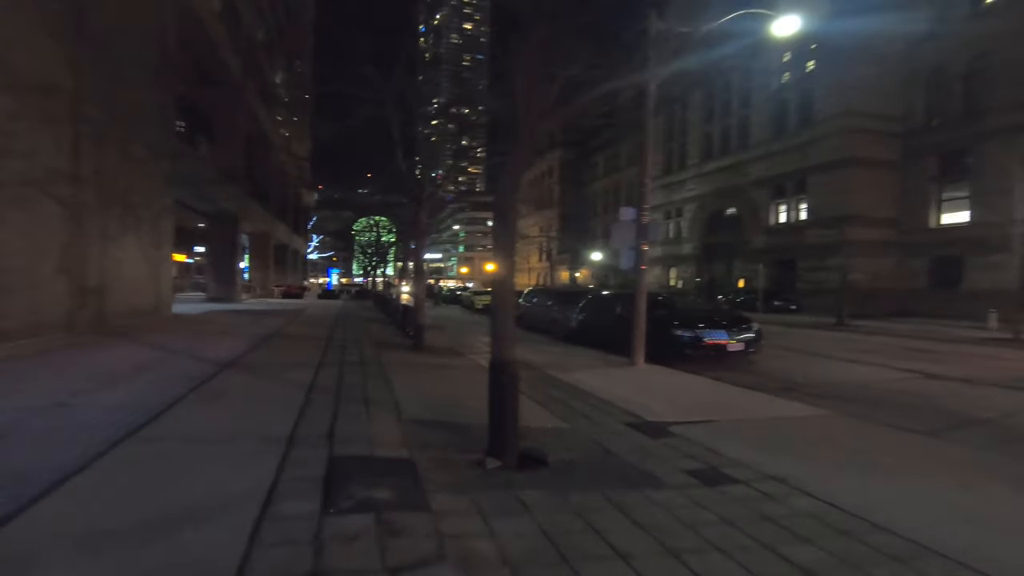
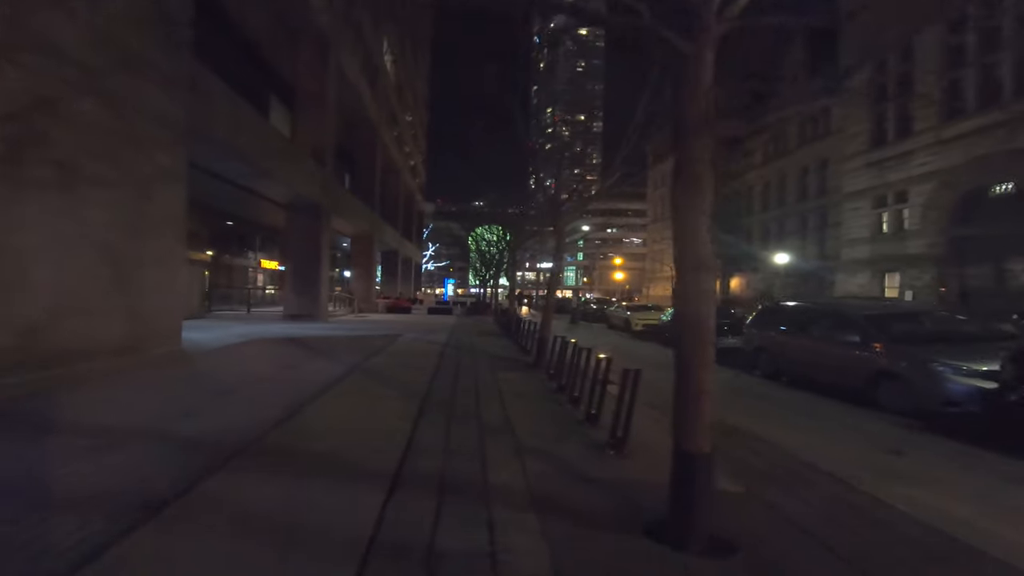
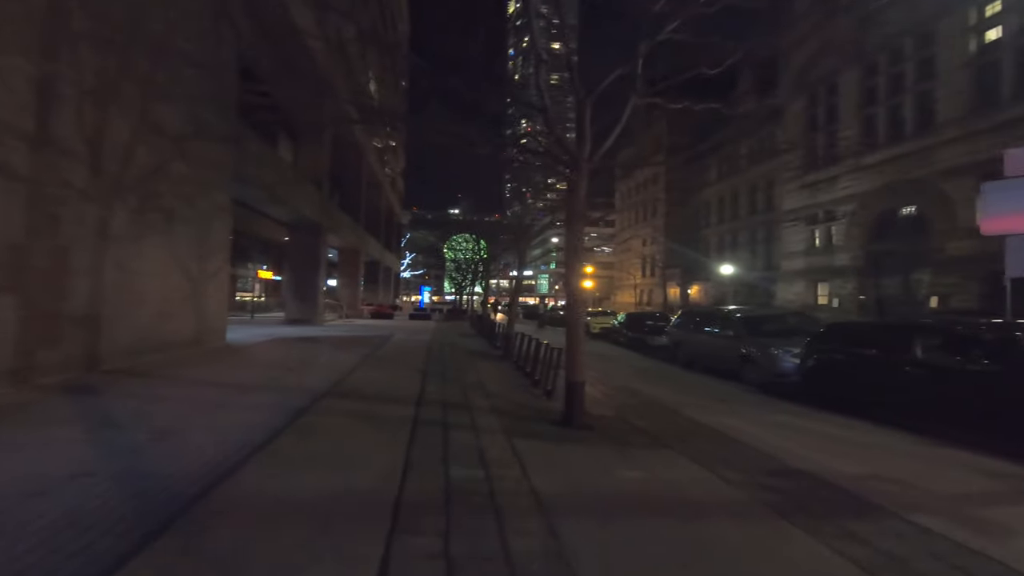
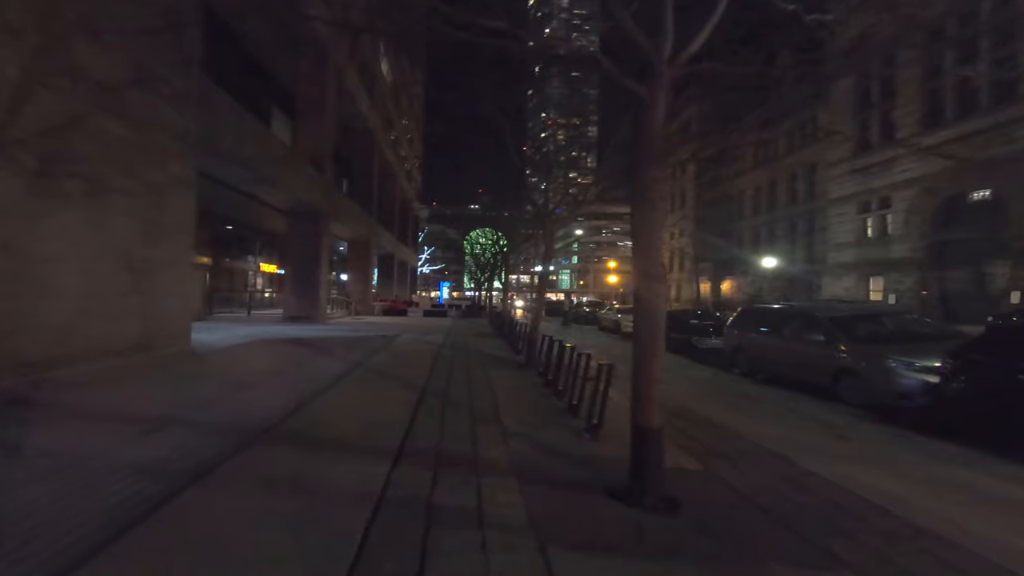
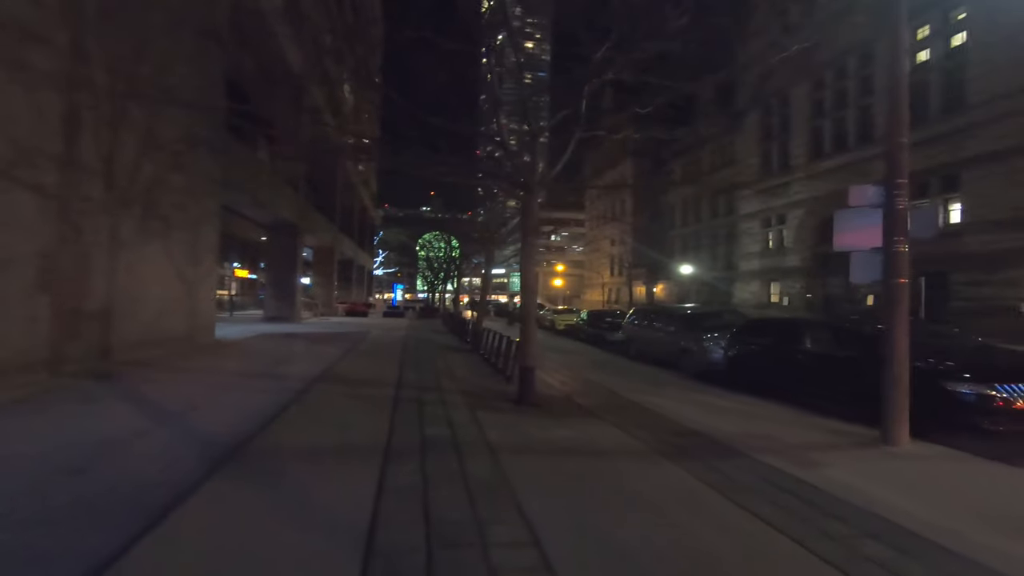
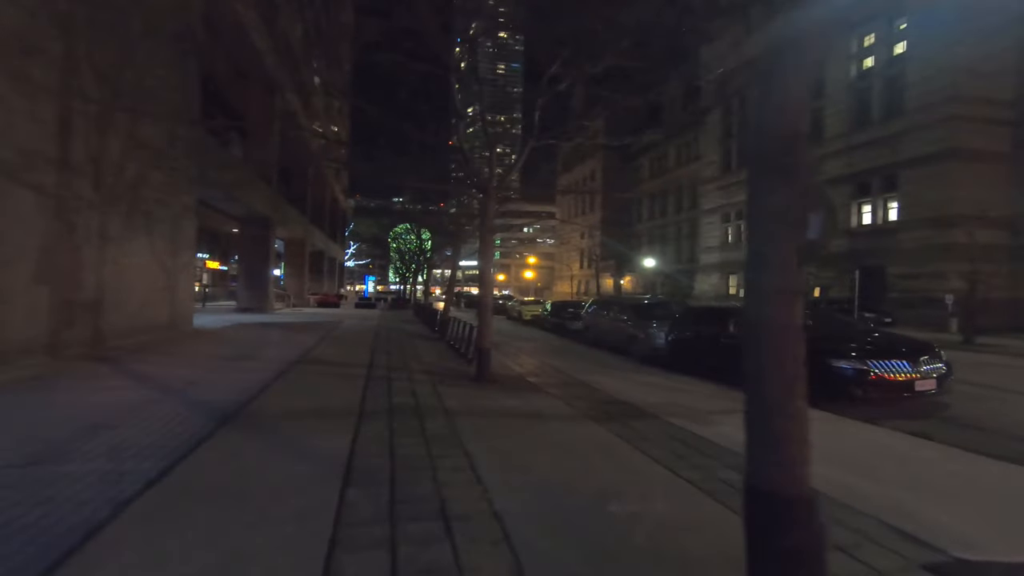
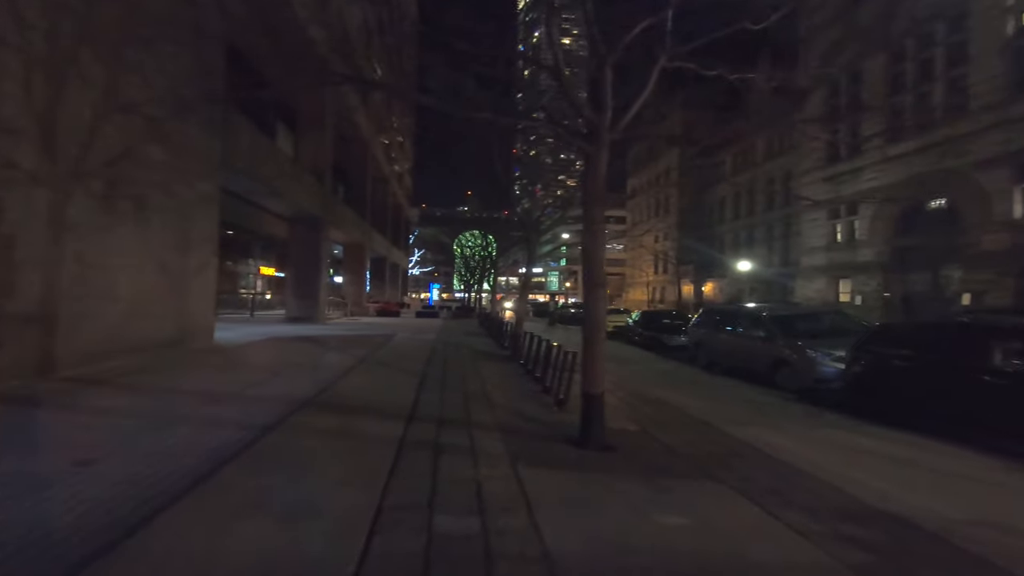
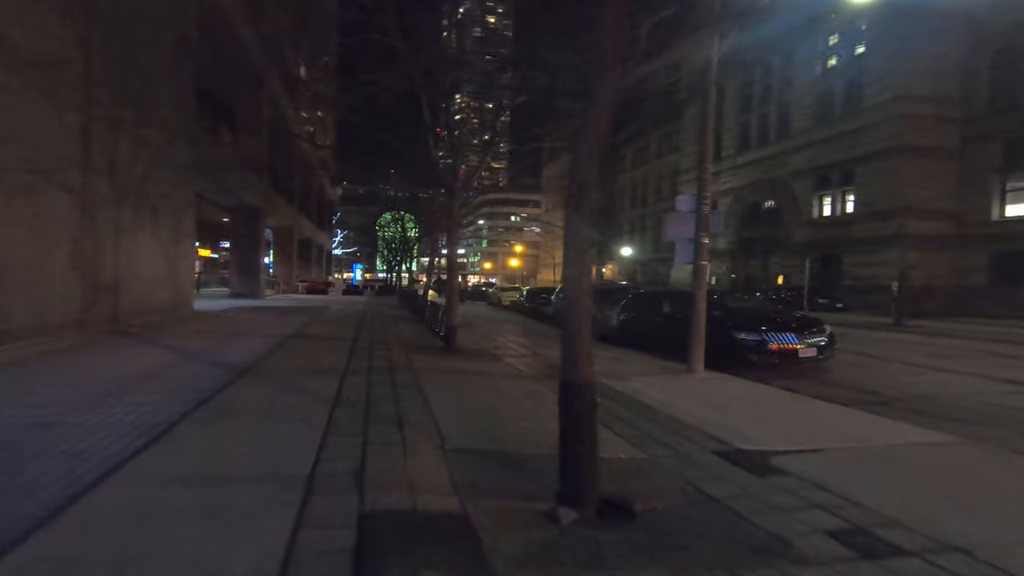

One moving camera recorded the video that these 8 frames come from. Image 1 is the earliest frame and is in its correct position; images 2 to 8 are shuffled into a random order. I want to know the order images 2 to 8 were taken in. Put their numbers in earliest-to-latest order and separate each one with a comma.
8, 6, 5, 3, 7, 4, 2
